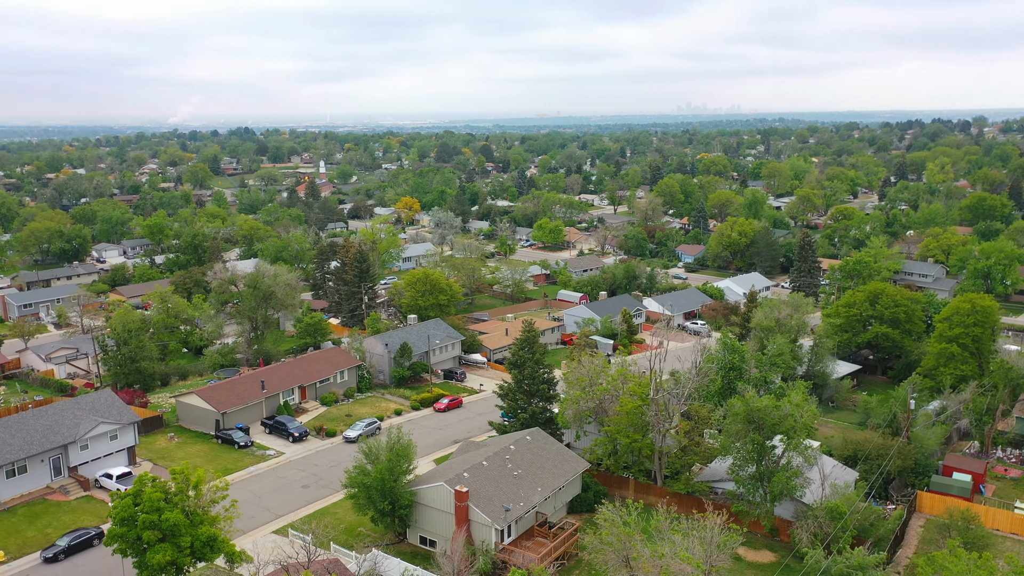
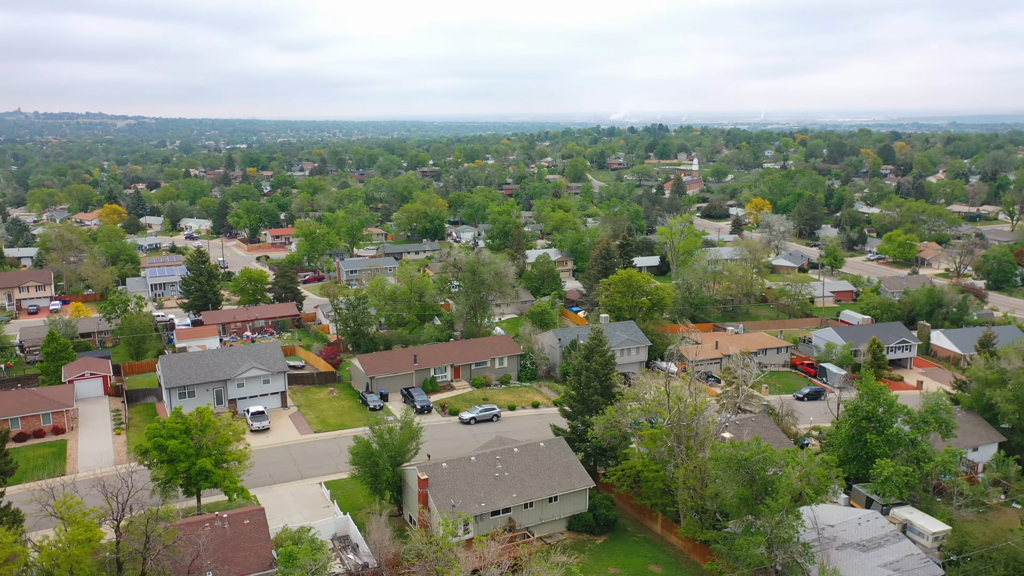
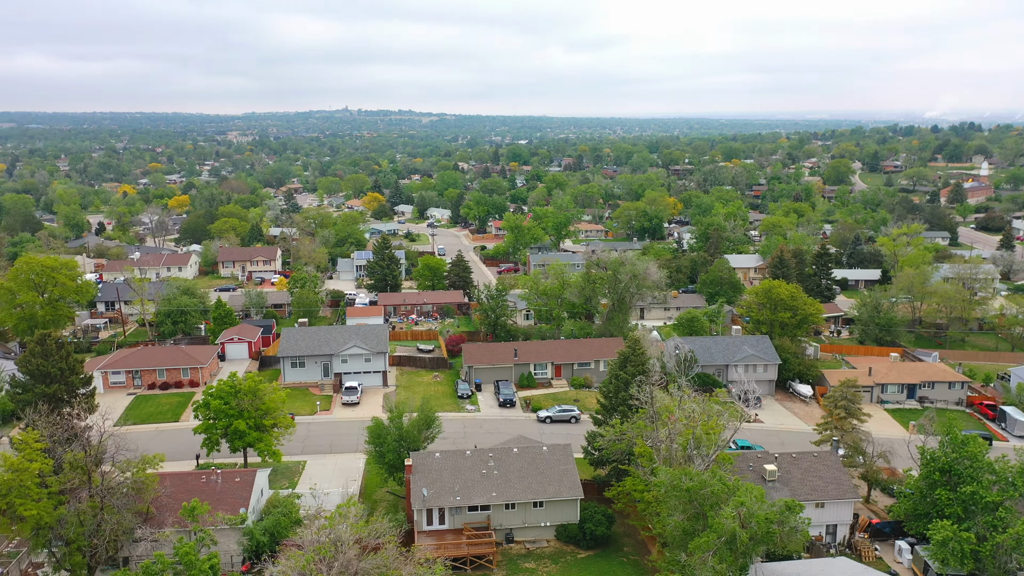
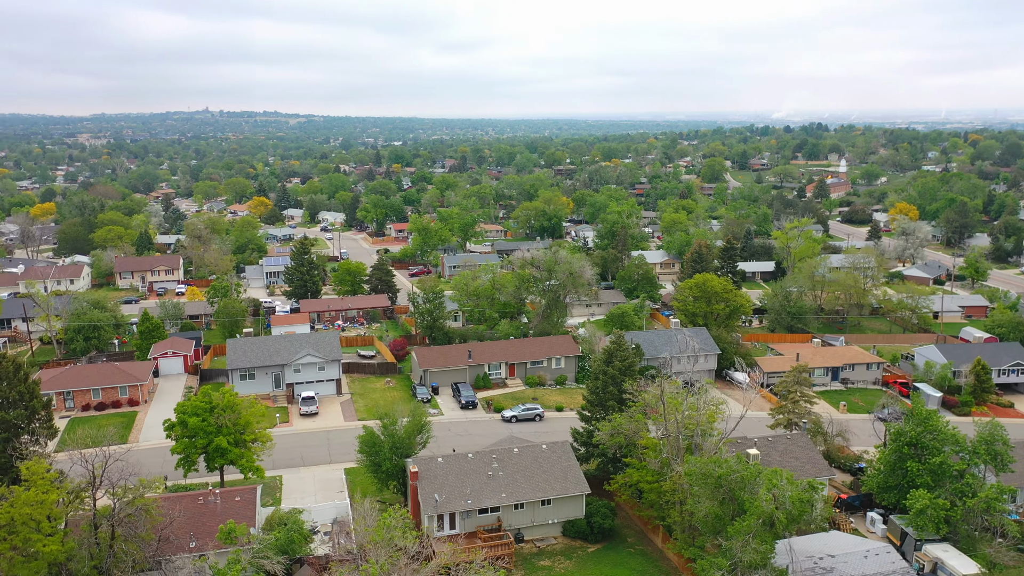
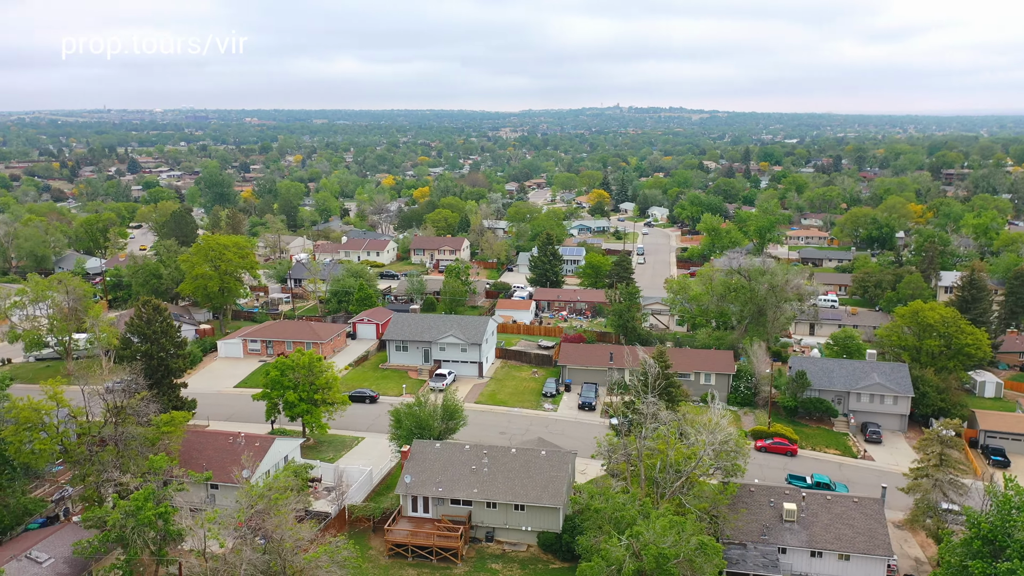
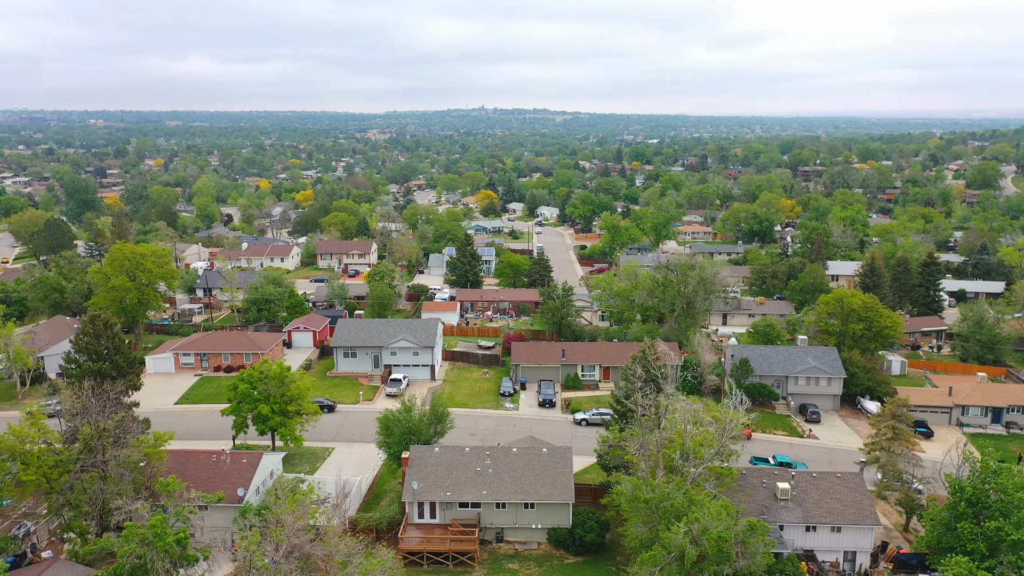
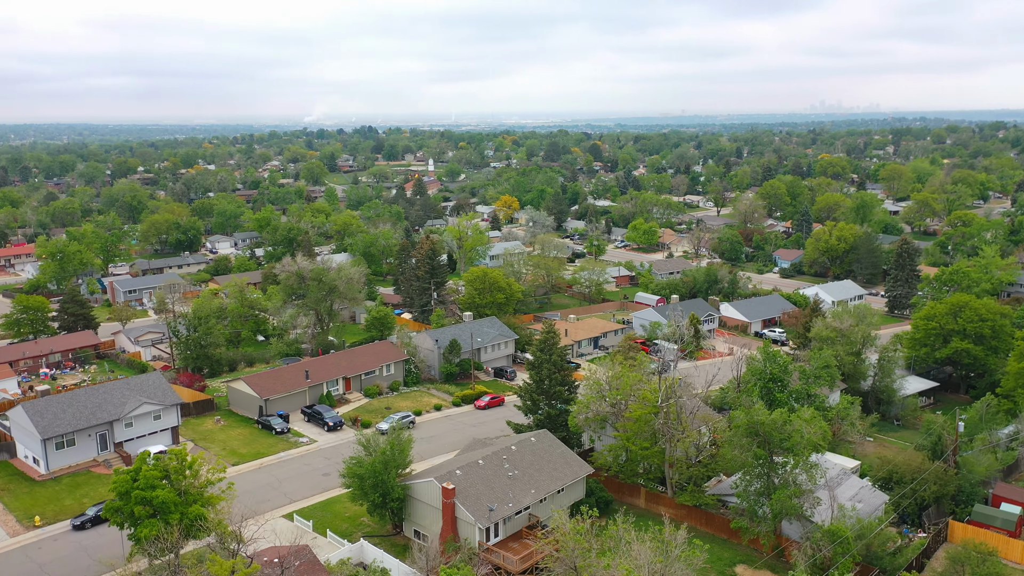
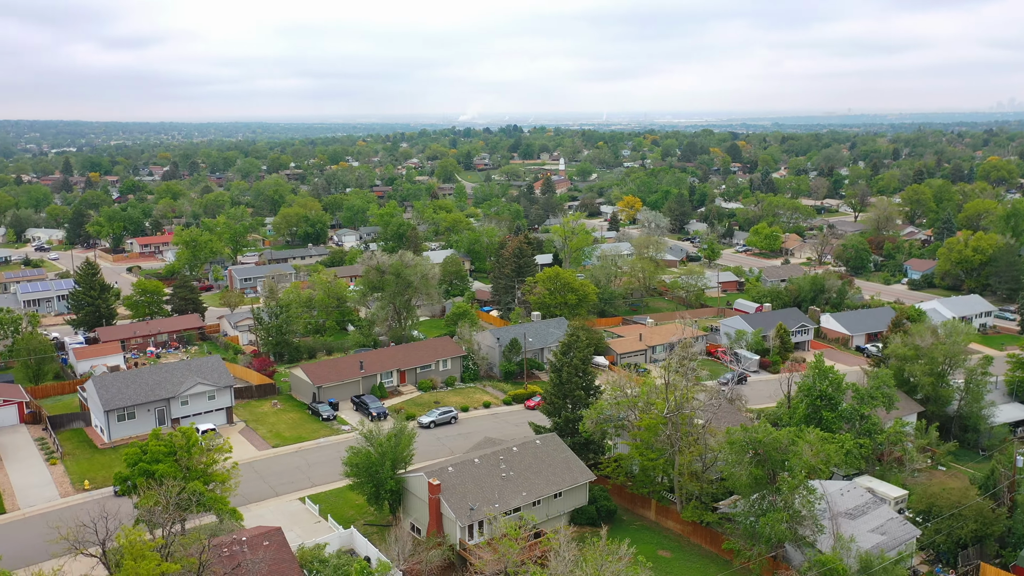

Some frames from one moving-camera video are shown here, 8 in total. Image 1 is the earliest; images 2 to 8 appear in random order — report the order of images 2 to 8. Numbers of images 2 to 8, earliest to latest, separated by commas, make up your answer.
7, 8, 2, 4, 3, 6, 5
